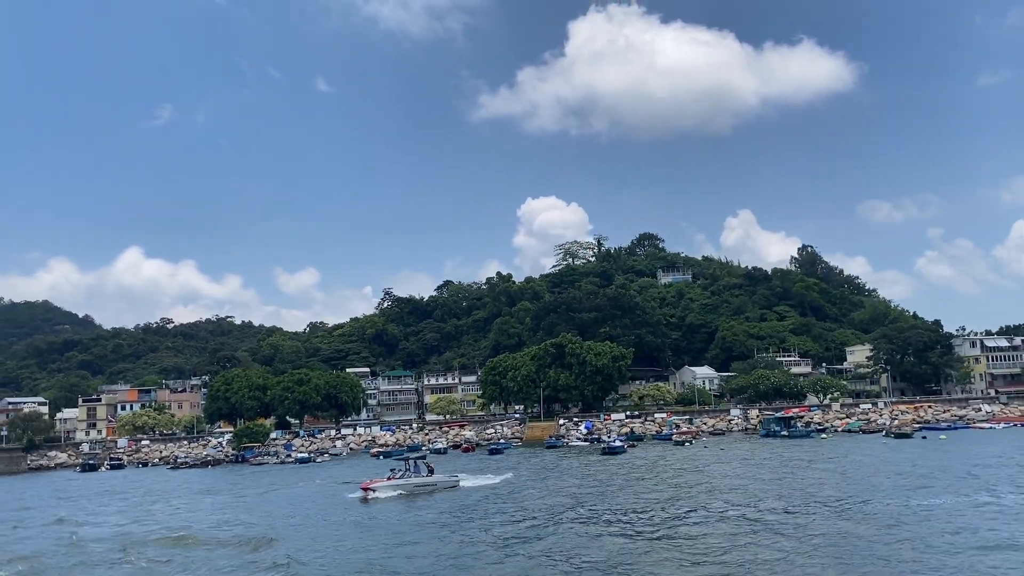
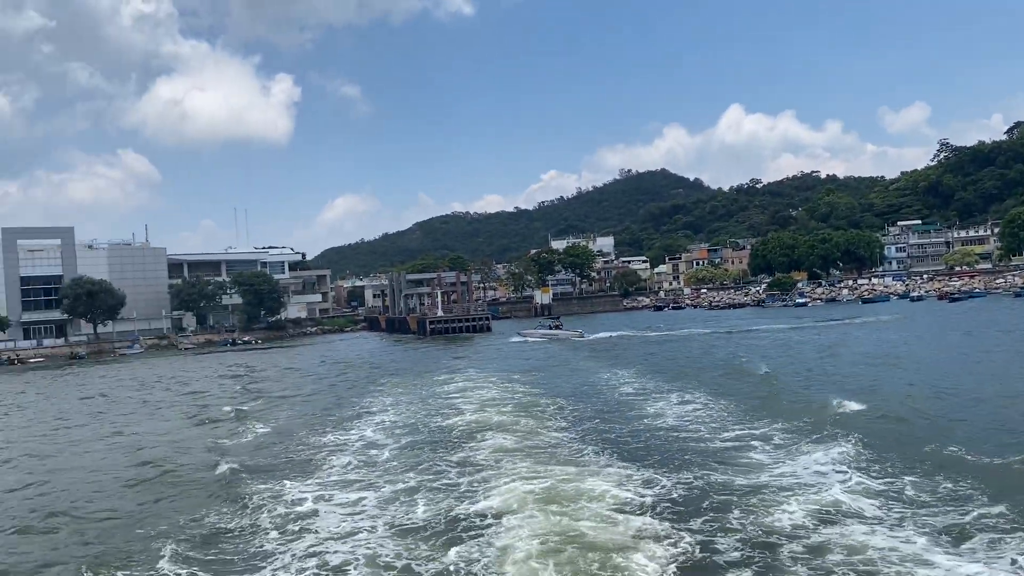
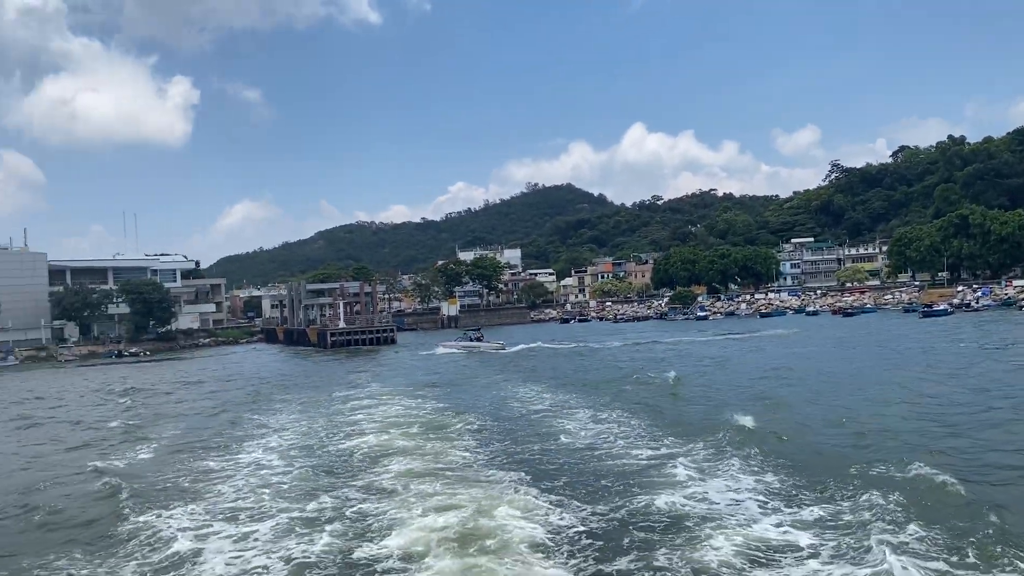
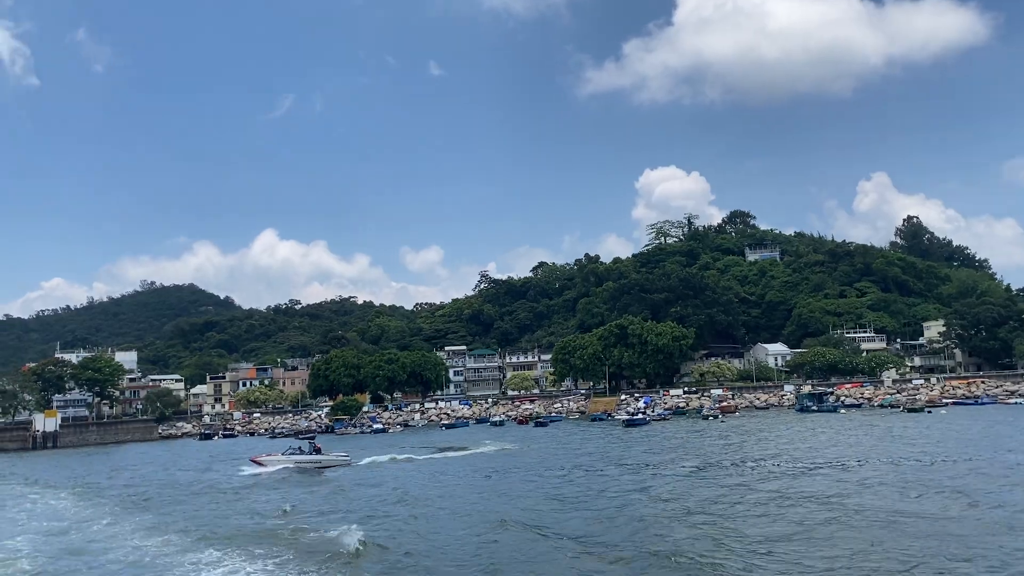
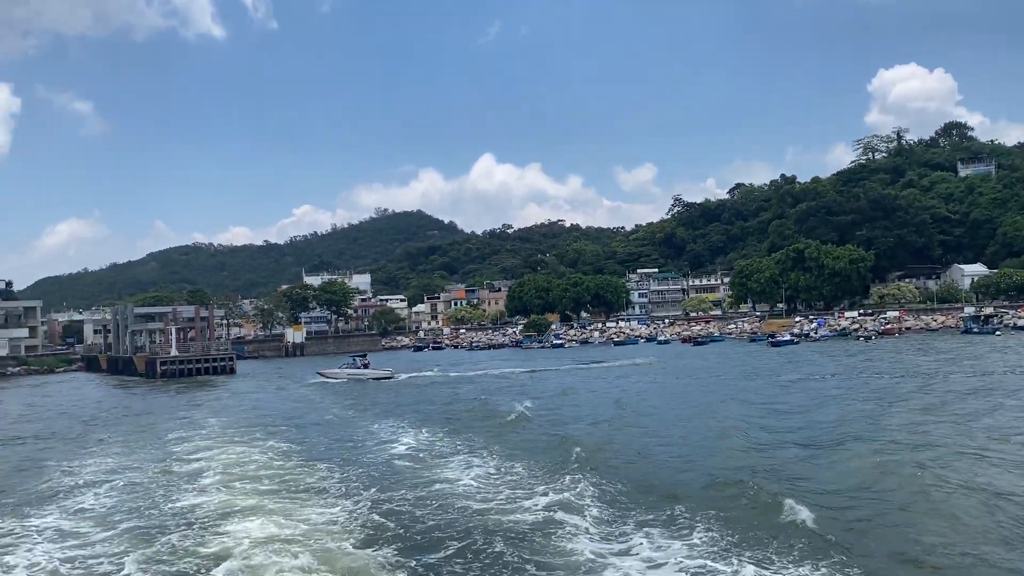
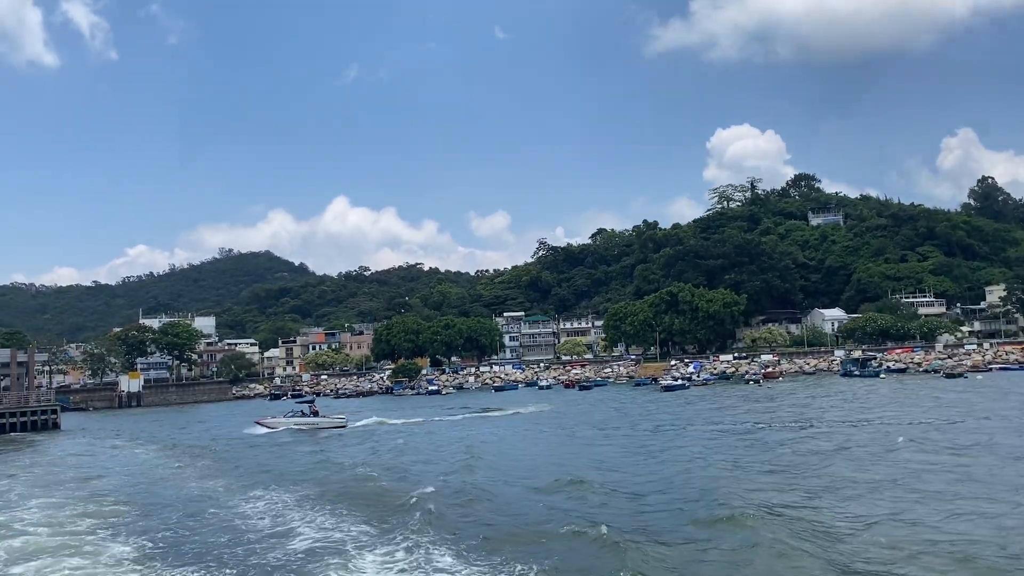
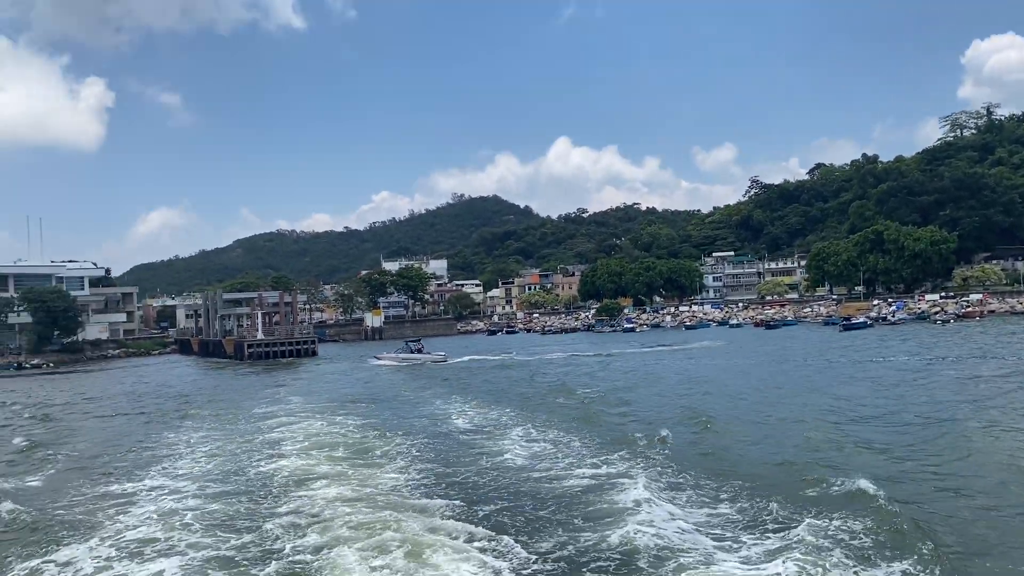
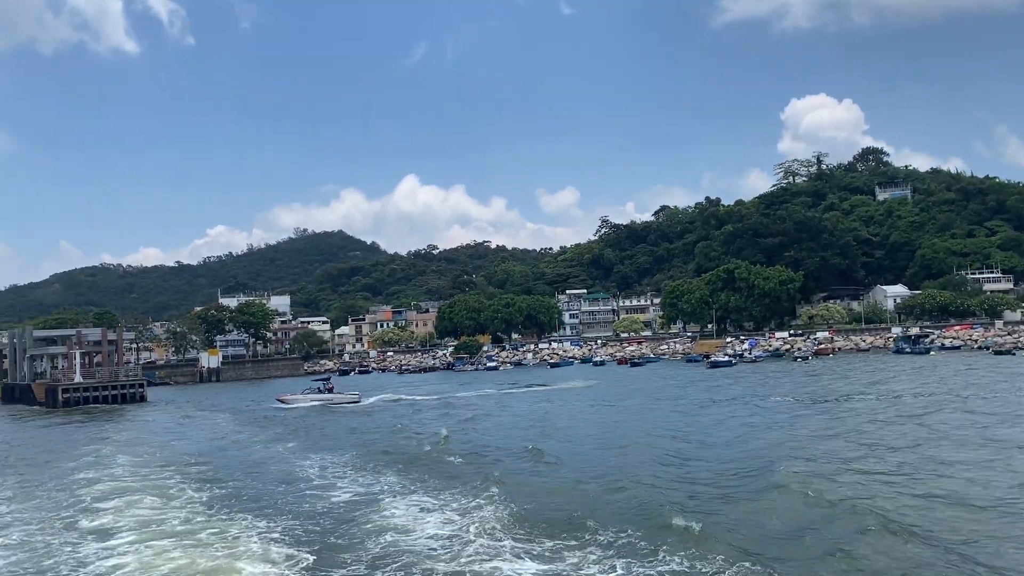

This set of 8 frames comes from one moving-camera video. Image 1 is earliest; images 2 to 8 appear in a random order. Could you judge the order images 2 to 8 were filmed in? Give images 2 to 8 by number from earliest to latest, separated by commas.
4, 6, 8, 5, 7, 3, 2
